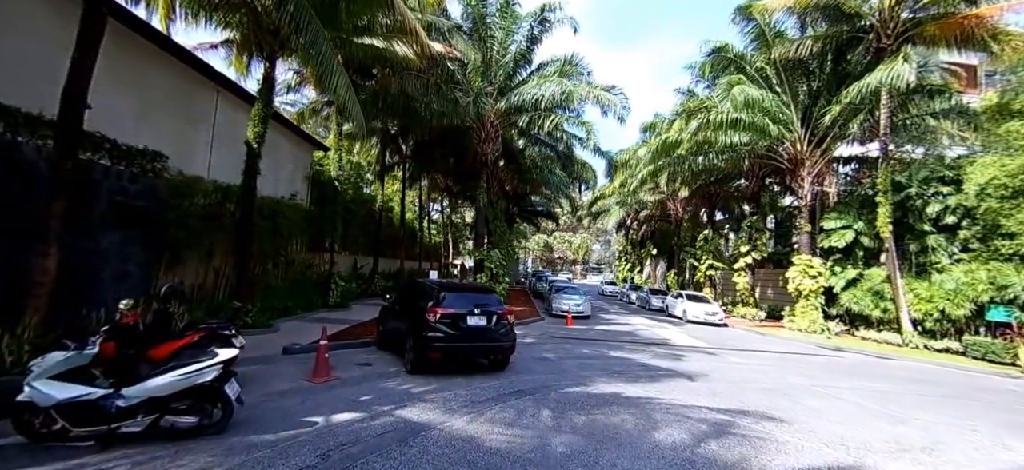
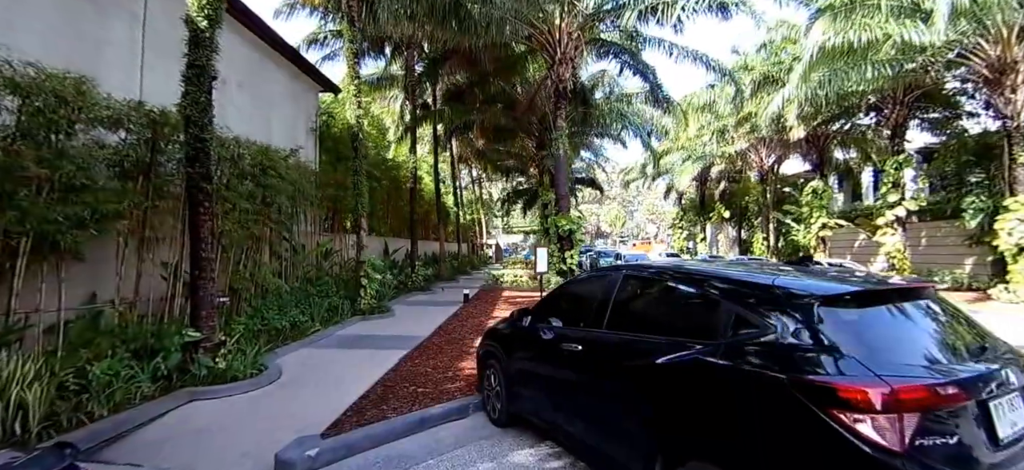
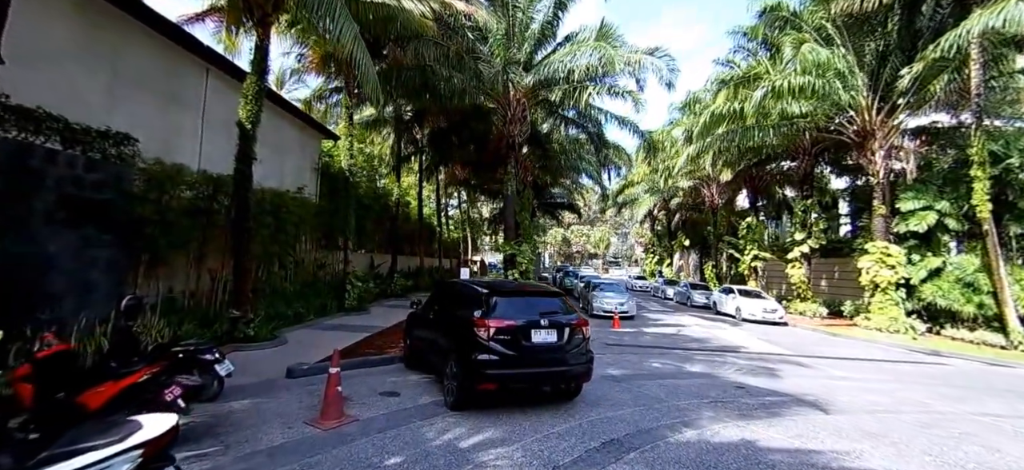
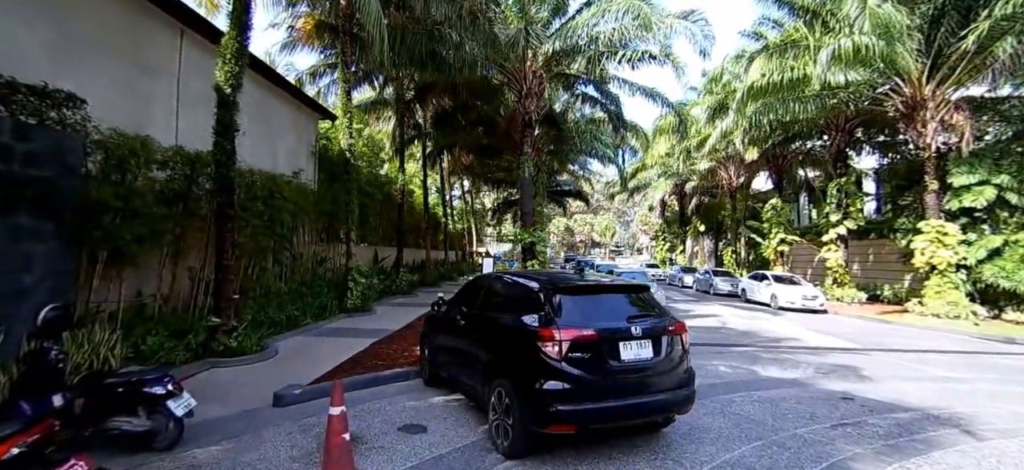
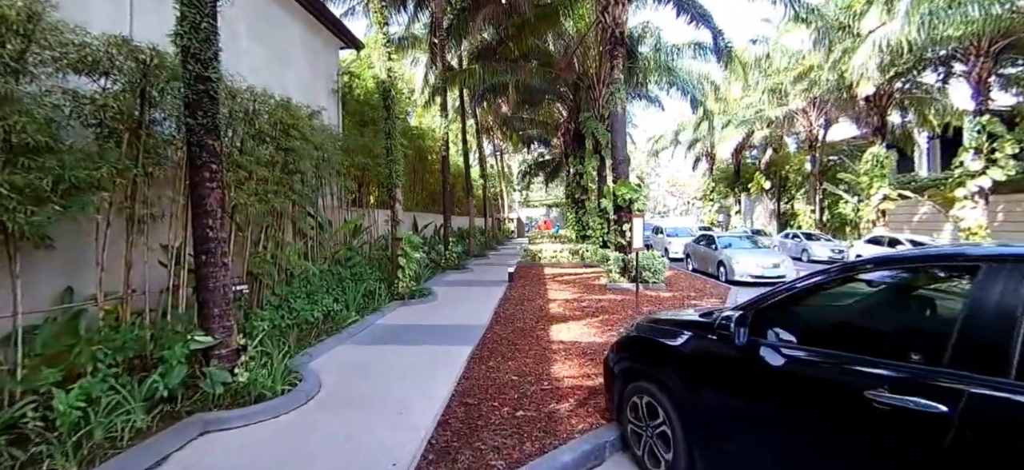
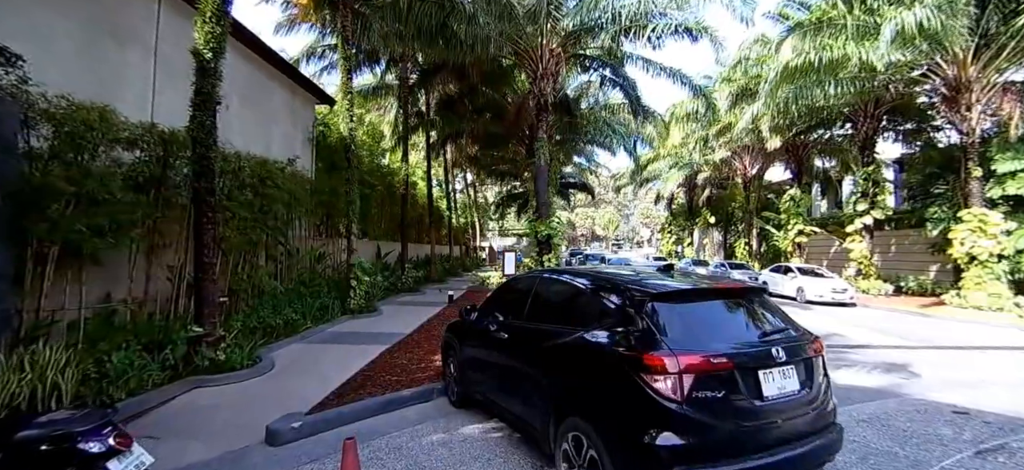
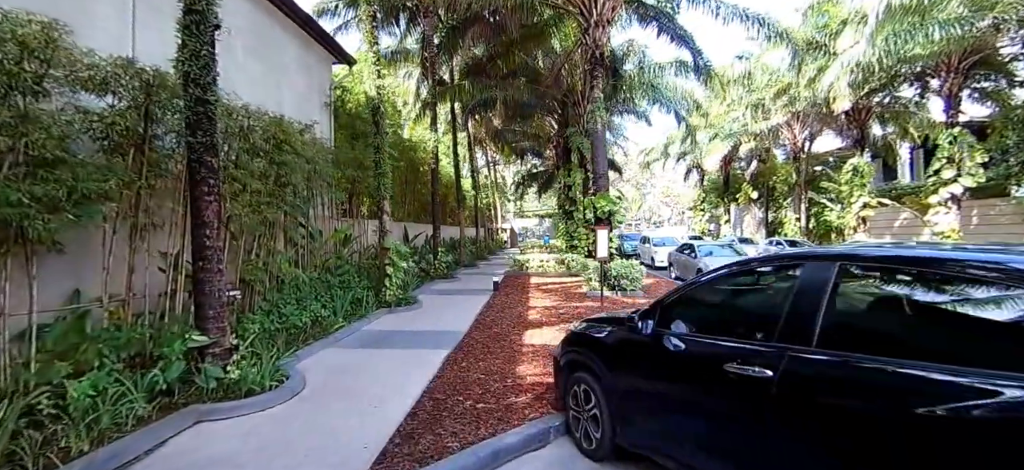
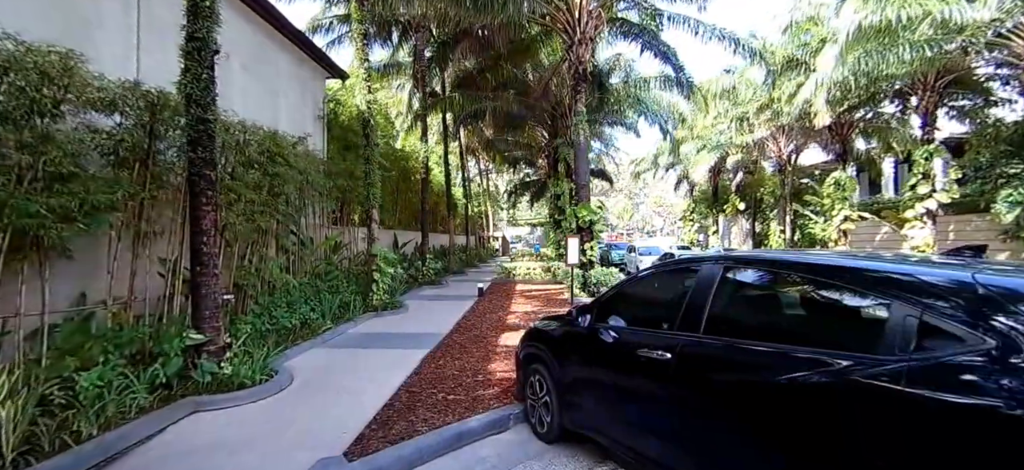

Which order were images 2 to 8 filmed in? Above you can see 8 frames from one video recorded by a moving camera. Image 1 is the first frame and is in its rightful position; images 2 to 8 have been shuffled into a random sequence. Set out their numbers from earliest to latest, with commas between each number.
3, 4, 6, 2, 8, 7, 5
